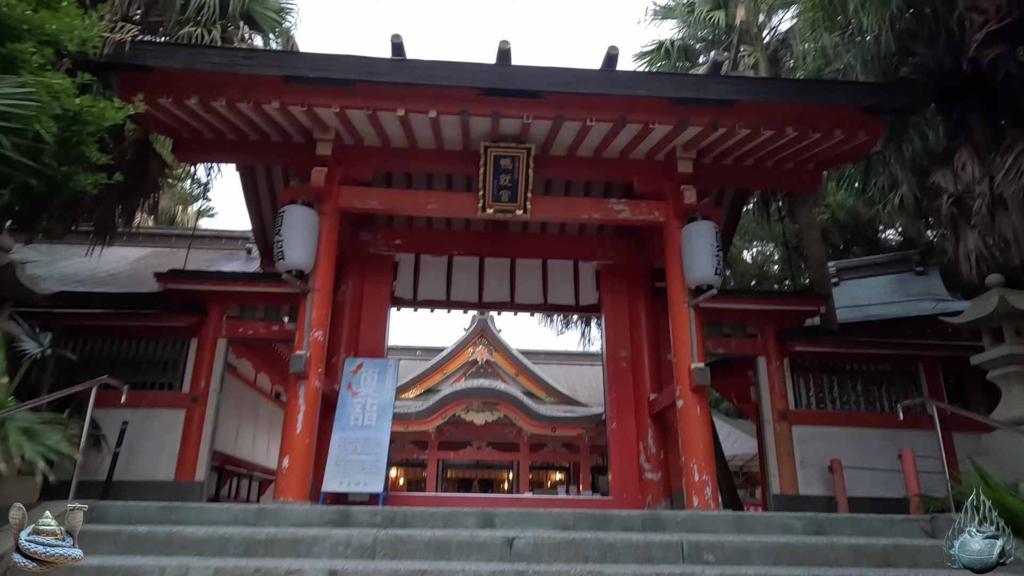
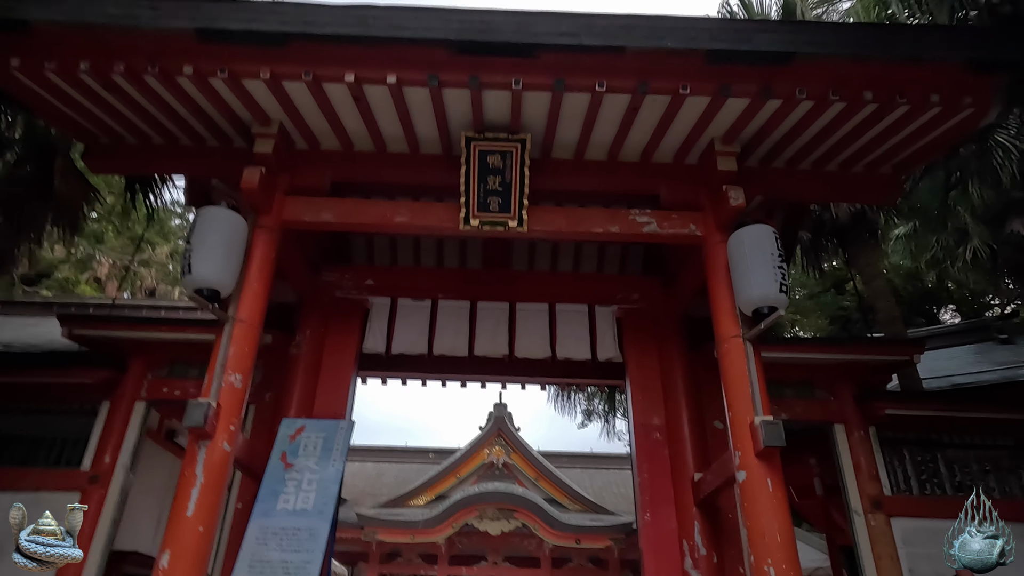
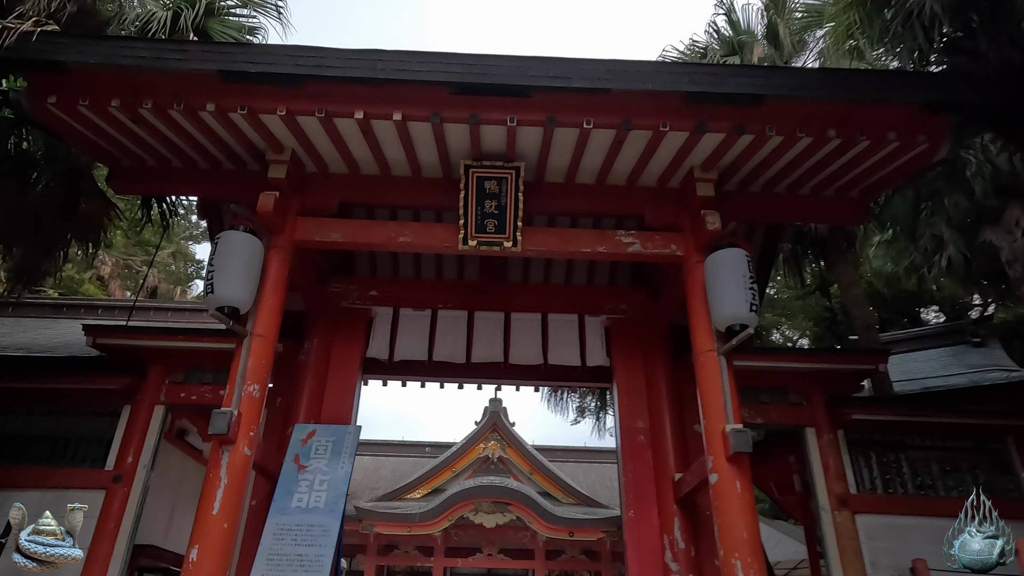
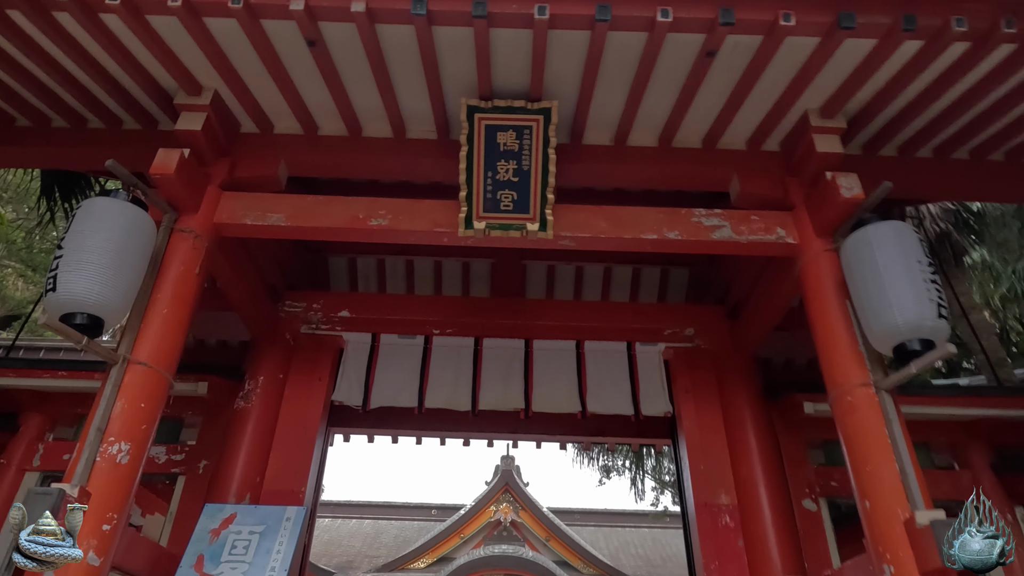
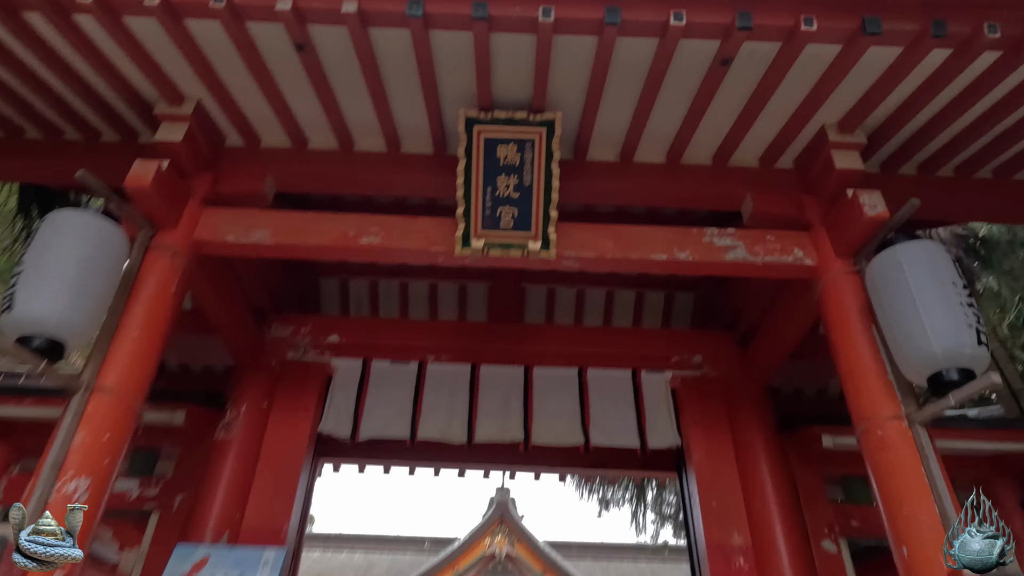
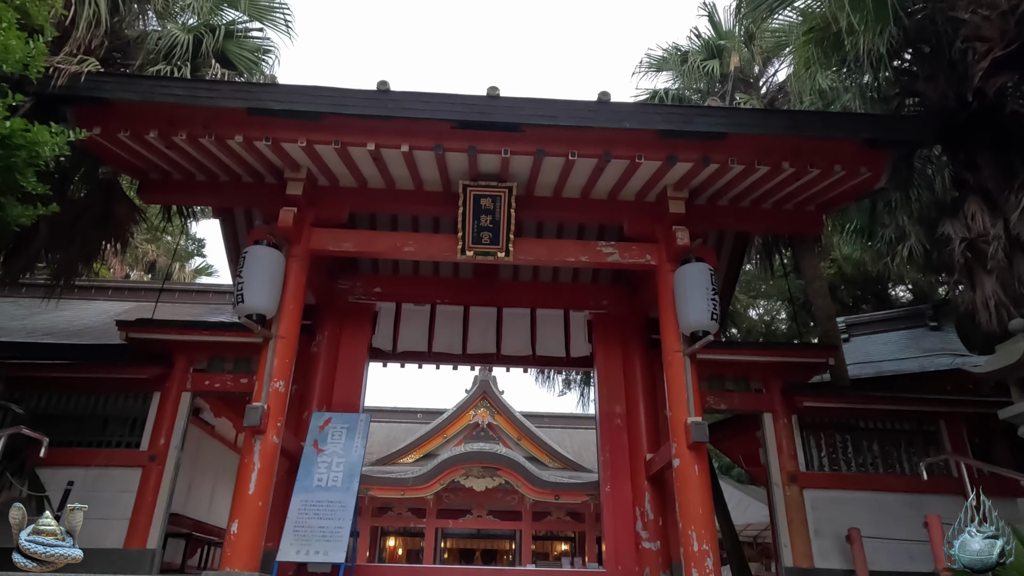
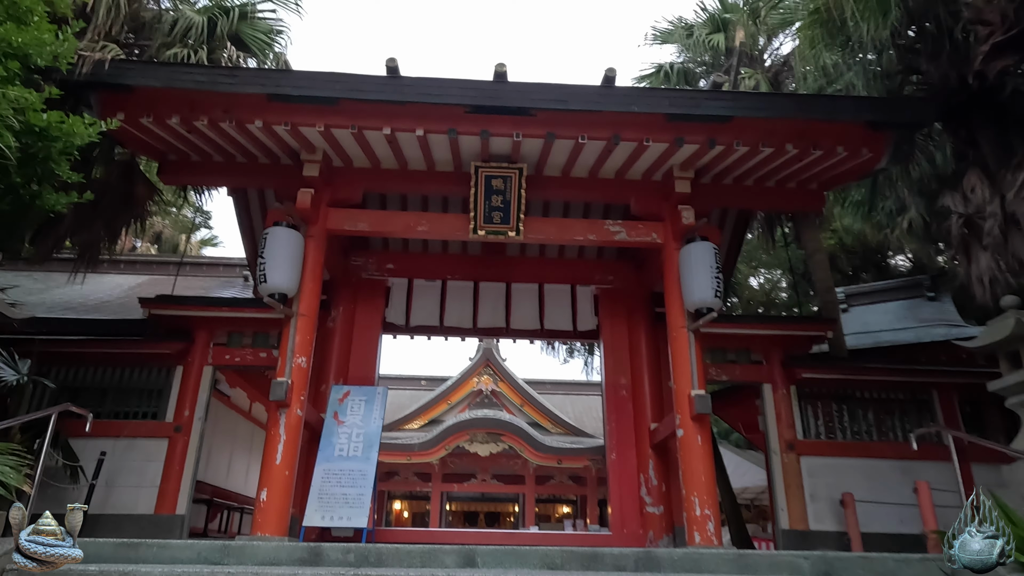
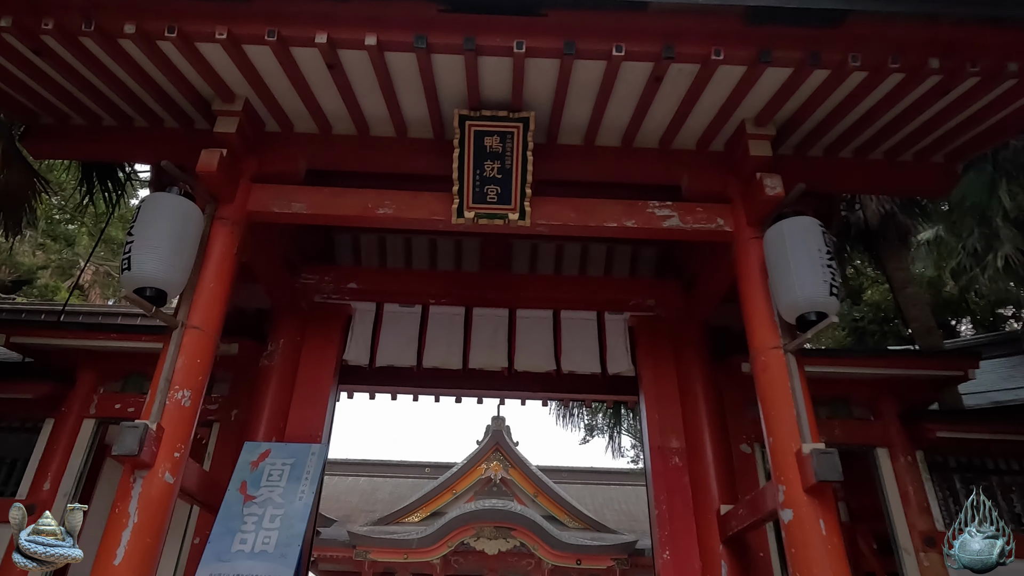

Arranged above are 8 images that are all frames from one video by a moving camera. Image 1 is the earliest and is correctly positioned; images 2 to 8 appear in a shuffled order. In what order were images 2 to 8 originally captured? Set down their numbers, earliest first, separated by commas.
7, 6, 3, 2, 8, 4, 5
